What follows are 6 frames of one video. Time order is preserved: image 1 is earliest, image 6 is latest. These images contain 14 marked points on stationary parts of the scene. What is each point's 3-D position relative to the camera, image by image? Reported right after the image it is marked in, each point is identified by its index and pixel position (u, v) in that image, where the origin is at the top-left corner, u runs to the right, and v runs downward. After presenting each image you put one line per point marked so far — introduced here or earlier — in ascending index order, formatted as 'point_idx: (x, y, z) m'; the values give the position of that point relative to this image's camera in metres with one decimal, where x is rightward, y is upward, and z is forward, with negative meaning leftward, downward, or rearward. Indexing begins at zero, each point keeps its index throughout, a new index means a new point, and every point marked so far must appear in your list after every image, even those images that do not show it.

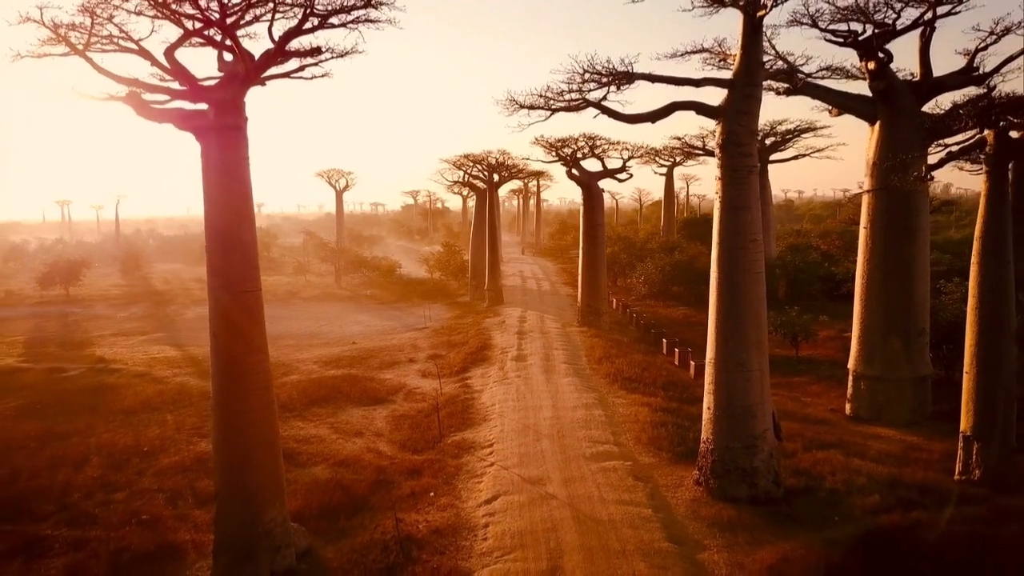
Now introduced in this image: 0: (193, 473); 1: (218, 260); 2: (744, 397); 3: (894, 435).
0: (-3.3, -1.9, +7.1) m
1: (-2.0, +0.2, +4.6) m
2: (+1.9, -0.9, +5.6) m
3: (+4.0, -1.5, +7.2) m
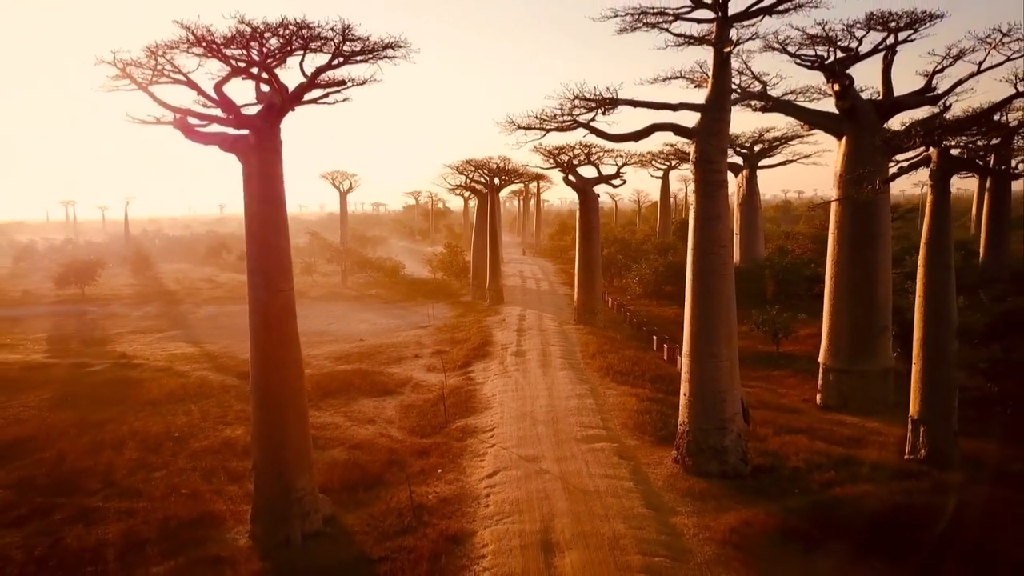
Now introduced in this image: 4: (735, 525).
0: (-3.3, -1.9, +7.9) m
1: (-2.0, +0.2, +5.3) m
2: (+1.9, -0.9, +6.3) m
3: (+4.0, -1.6, +7.9) m
4: (+1.7, -1.8, +5.2) m
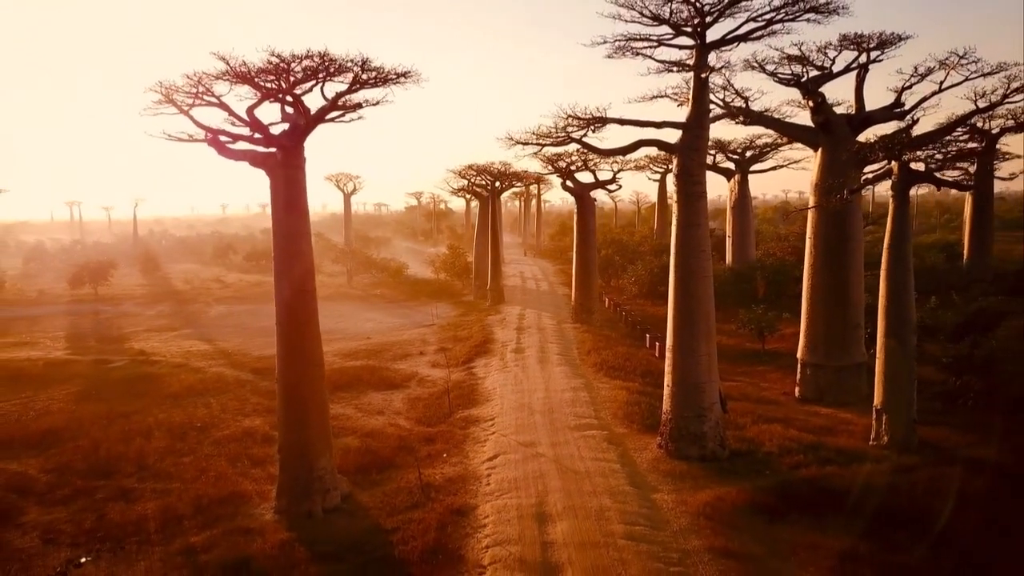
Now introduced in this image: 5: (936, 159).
0: (-3.3, -1.9, +8.5) m
1: (-2.0, +0.2, +6.0) m
2: (+1.9, -0.9, +7.0) m
3: (+4.0, -1.6, +8.6) m
4: (+1.7, -1.8, +5.9) m
5: (+4.5, +1.4, +7.2) m
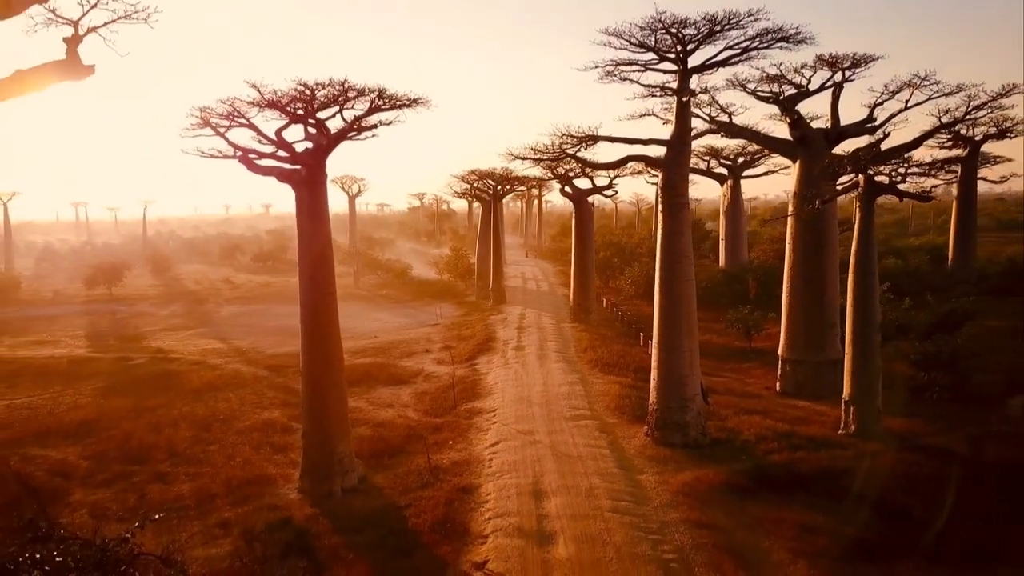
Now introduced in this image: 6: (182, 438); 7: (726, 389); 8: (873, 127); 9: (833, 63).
0: (-3.3, -1.9, +9.2) m
1: (-2.0, +0.1, +6.7) m
2: (+1.9, -0.9, +7.7) m
3: (+4.0, -1.6, +9.3) m
4: (+1.7, -1.8, +6.6) m
5: (+4.5, +1.3, +7.9) m
6: (-4.4, -2.0, +9.1) m
7: (+3.1, -1.5, +10.0) m
8: (+4.9, +2.2, +9.3) m
9: (+4.3, +3.0, +9.2) m
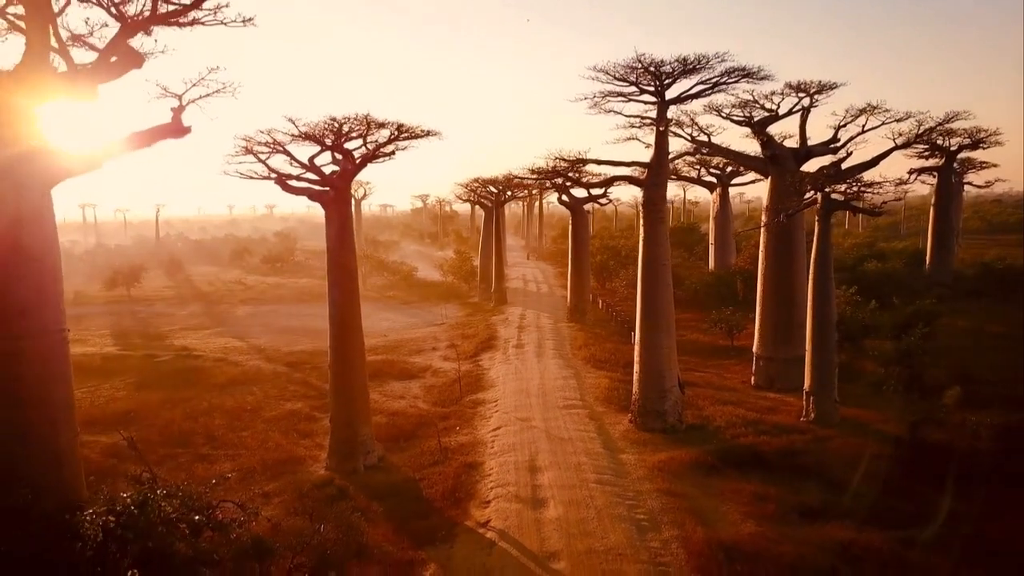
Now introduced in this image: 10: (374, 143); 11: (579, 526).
0: (-3.3, -2.0, +10.3) m
1: (-2.0, +0.1, +7.7) m
2: (+1.9, -1.0, +8.7) m
3: (+4.0, -1.6, +10.3) m
4: (+1.7, -1.9, +7.6) m
5: (+4.5, +1.3, +9.0) m
6: (-4.4, -2.0, +10.1) m
7: (+3.1, -1.5, +11.1) m
8: (+4.9, +2.1, +10.3) m
9: (+4.3, +2.9, +10.2) m
10: (-1.6, +1.6, +7.8) m
11: (+0.6, -2.1, +6.1) m
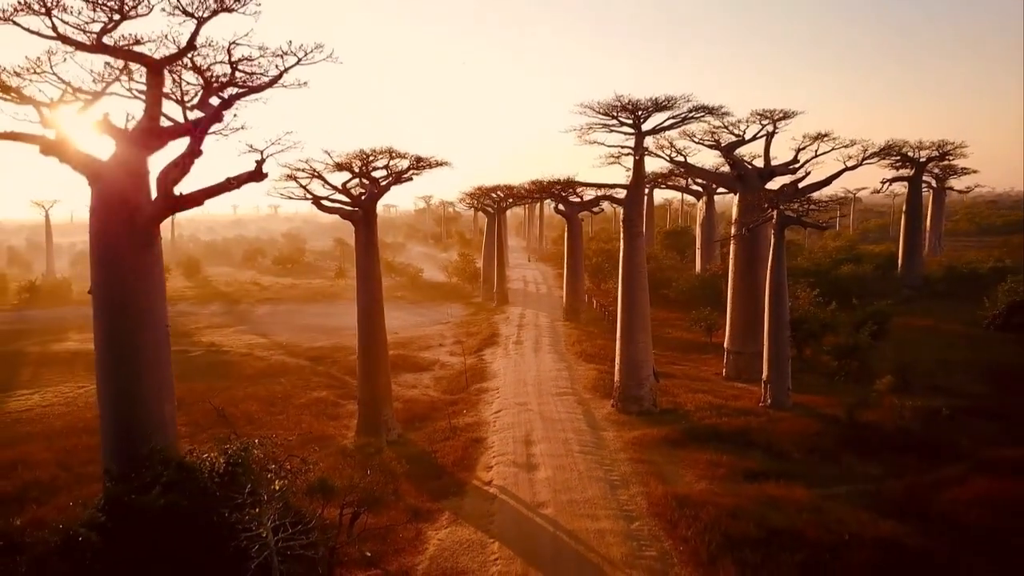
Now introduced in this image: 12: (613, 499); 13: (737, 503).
0: (-3.3, -2.0, +11.8) m
1: (-2.0, 0.0, +9.2) m
2: (+1.8, -1.0, +10.2) m
3: (+4.0, -1.7, +11.8) m
4: (+1.7, -2.0, +9.1) m
5: (+4.5, +1.2, +10.4) m
6: (-4.4, -2.1, +11.7) m
7: (+3.1, -1.6, +12.6) m
8: (+4.9, +2.1, +11.8) m
9: (+4.3, +2.9, +11.7) m
10: (-1.6, +1.6, +9.3) m
11: (+0.6, -2.2, +7.6) m
12: (+1.1, -2.2, +7.3) m
13: (+2.3, -2.2, +7.0) m
